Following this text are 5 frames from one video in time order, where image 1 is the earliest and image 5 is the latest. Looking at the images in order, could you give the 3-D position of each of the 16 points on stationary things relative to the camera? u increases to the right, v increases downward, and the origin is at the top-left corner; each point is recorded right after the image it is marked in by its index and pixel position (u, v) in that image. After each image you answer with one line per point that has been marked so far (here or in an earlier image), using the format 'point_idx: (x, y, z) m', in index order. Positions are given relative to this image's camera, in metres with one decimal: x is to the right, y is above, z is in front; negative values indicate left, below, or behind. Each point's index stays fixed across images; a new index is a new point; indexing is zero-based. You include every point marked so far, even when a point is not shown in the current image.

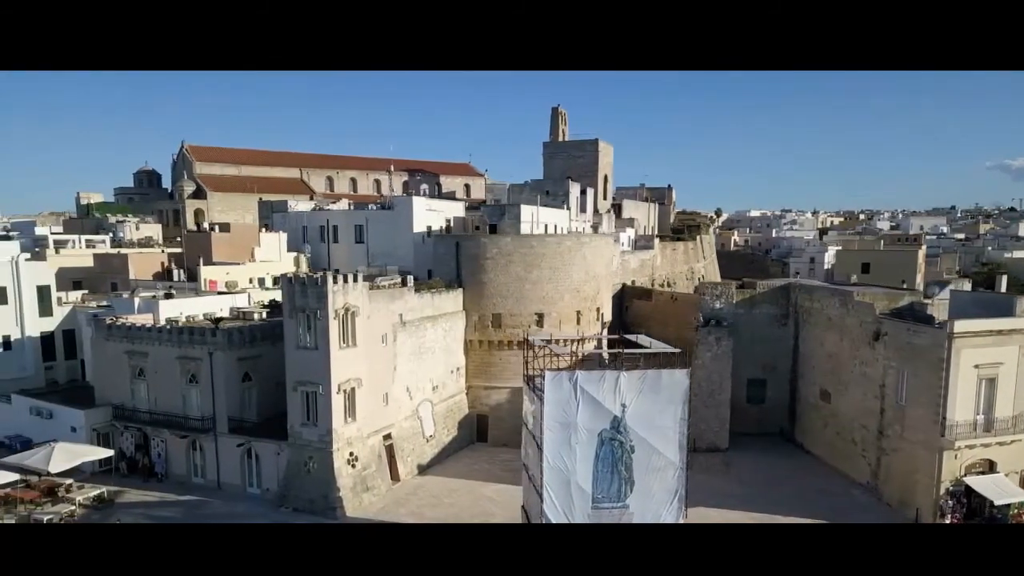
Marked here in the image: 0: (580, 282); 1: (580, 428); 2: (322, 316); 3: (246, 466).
0: (+1.8, +0.2, +18.5) m
1: (+1.0, -1.9, +9.7) m
2: (-3.5, -0.5, +13.3) m
3: (-5.5, -3.7, +14.5) m
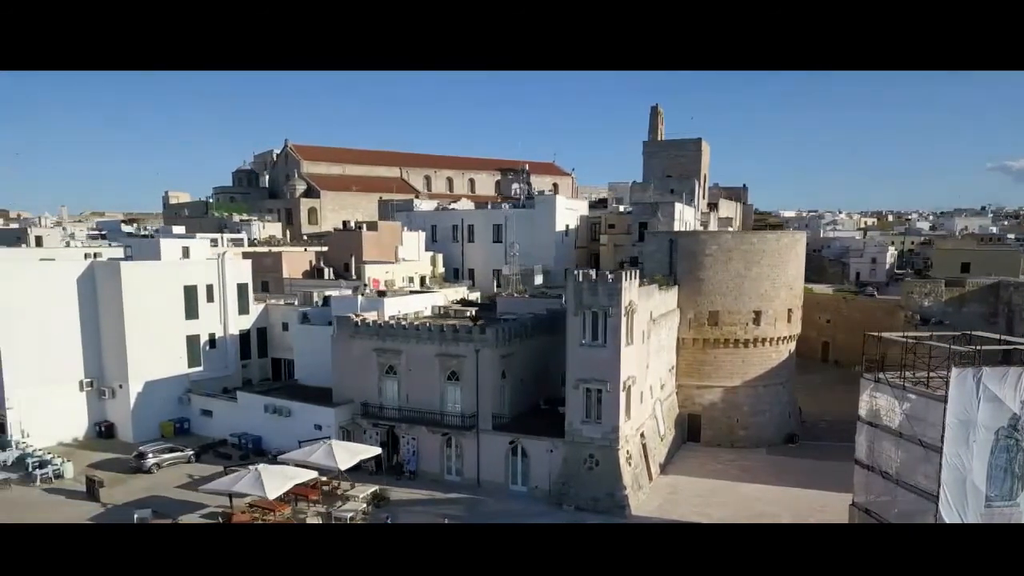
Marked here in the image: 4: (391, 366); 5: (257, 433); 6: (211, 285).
0: (+7.3, +0.2, +18.3) m
1: (+6.4, -1.9, +9.6) m
2: (+1.9, -0.5, +13.2) m
3: (0.0, -3.6, +14.4) m
4: (-2.6, -1.7, +15.4) m
5: (-6.0, -3.4, +16.7) m
6: (-8.0, +0.1, +18.9) m
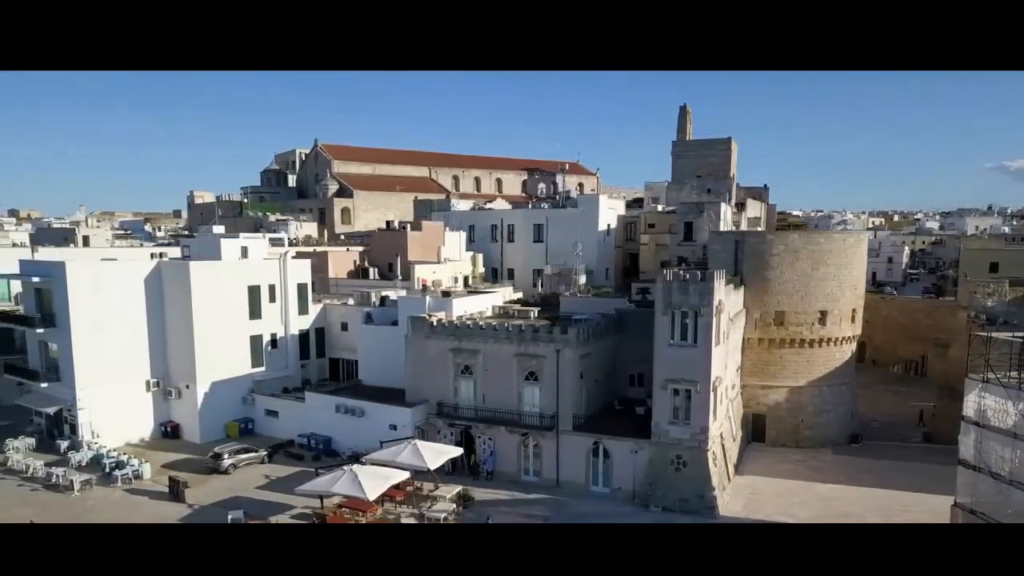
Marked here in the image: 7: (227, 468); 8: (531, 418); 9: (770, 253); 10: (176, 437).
0: (+8.9, +0.2, +18.3) m
1: (+8.0, -1.9, +9.6) m
2: (+3.5, -0.5, +13.2) m
3: (+1.6, -3.6, +14.4) m
4: (-1.0, -1.7, +15.4) m
5: (-4.4, -3.4, +16.7) m
6: (-6.4, +0.1, +18.8) m
7: (-6.1, -3.8, +15.1) m
8: (+0.4, -2.7, +14.8) m
9: (+6.4, +0.9, +17.6) m
10: (-8.3, -3.7, +17.5) m
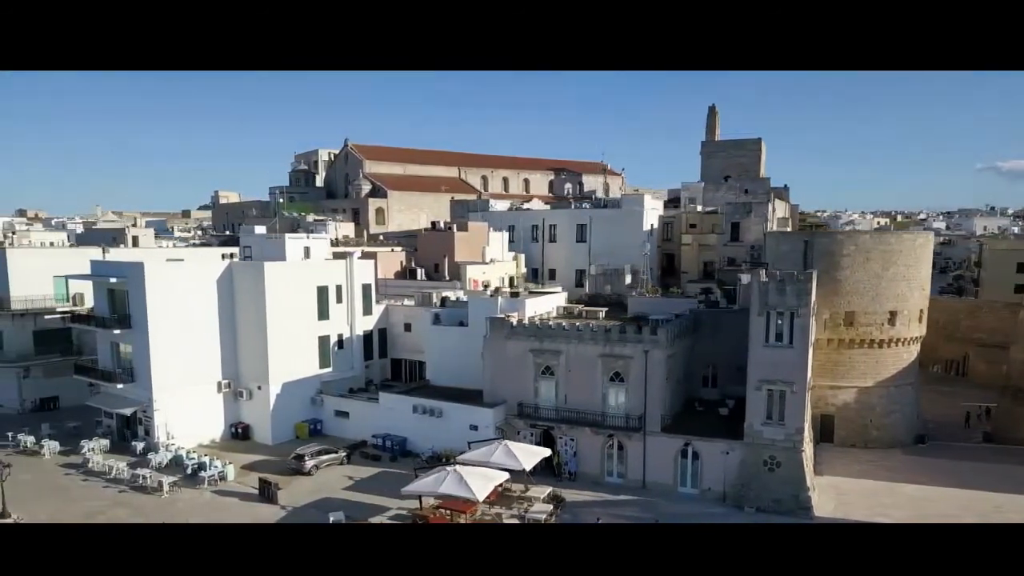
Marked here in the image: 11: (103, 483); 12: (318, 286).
0: (+10.7, +0.2, +18.3) m
1: (+9.8, -1.9, +9.6) m
2: (+5.3, -0.5, +13.2) m
3: (+3.4, -3.6, +14.4) m
4: (+0.8, -1.7, +15.4) m
5: (-2.6, -3.4, +16.7) m
6: (-4.6, +0.1, +18.8) m
7: (-4.3, -3.8, +15.0) m
8: (+2.2, -2.7, +14.7) m
9: (+8.2, +0.8, +17.6) m
10: (-6.6, -3.7, +17.5) m
11: (-8.4, -4.0, +14.5) m
12: (-5.0, +0.1, +18.3) m
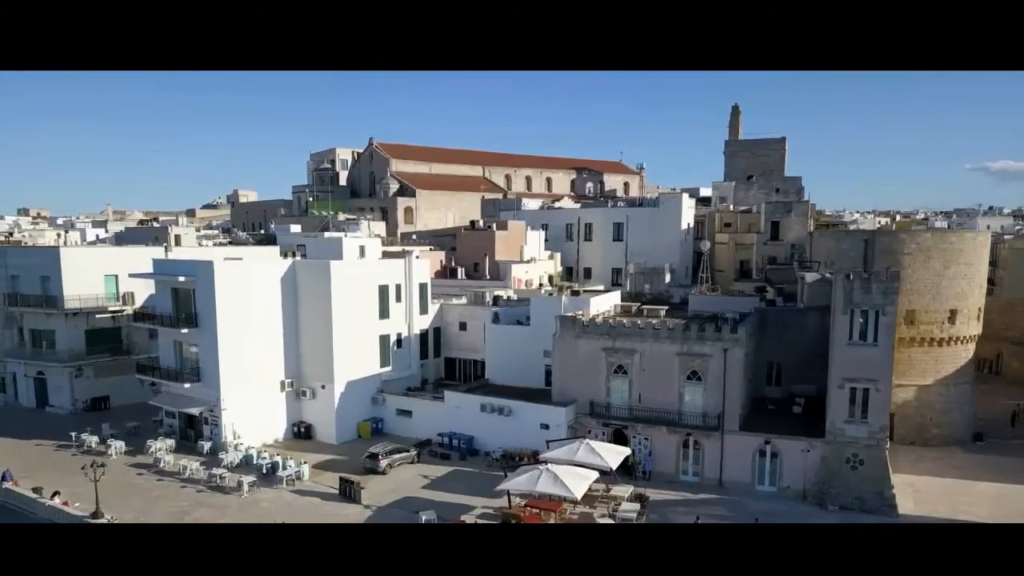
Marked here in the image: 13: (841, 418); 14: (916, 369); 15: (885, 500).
0: (+12.3, +0.3, +18.4) m
1: (+11.5, -1.9, +9.7) m
2: (+6.9, -0.5, +13.2) m
3: (+5.0, -3.6, +14.4) m
4: (+2.4, -1.7, +15.4) m
5: (-1.0, -3.4, +16.6) m
6: (-3.0, +0.1, +18.7) m
7: (-2.7, -3.8, +15.0) m
8: (+3.8, -2.7, +14.7) m
9: (+9.8, +0.9, +17.7) m
10: (-5.0, -3.7, +17.4) m
11: (-6.8, -4.0, +14.4) m
12: (-3.5, +0.1, +18.2) m
13: (+6.3, -2.5, +13.6) m
14: (+10.4, -2.1, +18.2) m
15: (+7.0, -4.0, +13.3) m
